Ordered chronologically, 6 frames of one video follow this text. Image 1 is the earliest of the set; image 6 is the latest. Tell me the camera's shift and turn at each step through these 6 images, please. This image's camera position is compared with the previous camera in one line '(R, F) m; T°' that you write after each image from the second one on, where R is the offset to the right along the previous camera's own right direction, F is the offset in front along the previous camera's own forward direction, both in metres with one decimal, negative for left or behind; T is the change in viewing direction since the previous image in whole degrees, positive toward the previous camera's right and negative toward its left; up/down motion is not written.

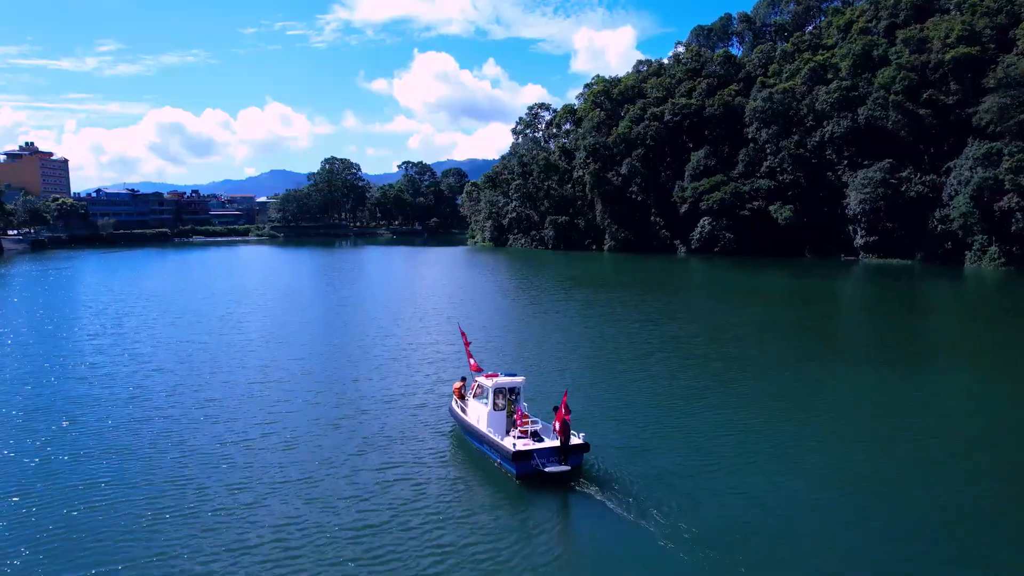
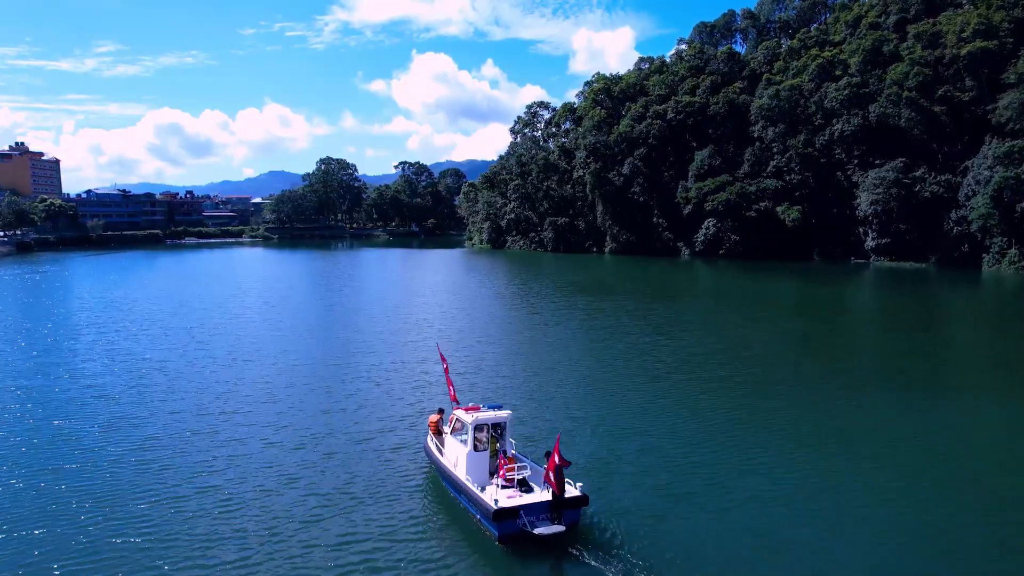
(+0.1, +2.1) m; 0°
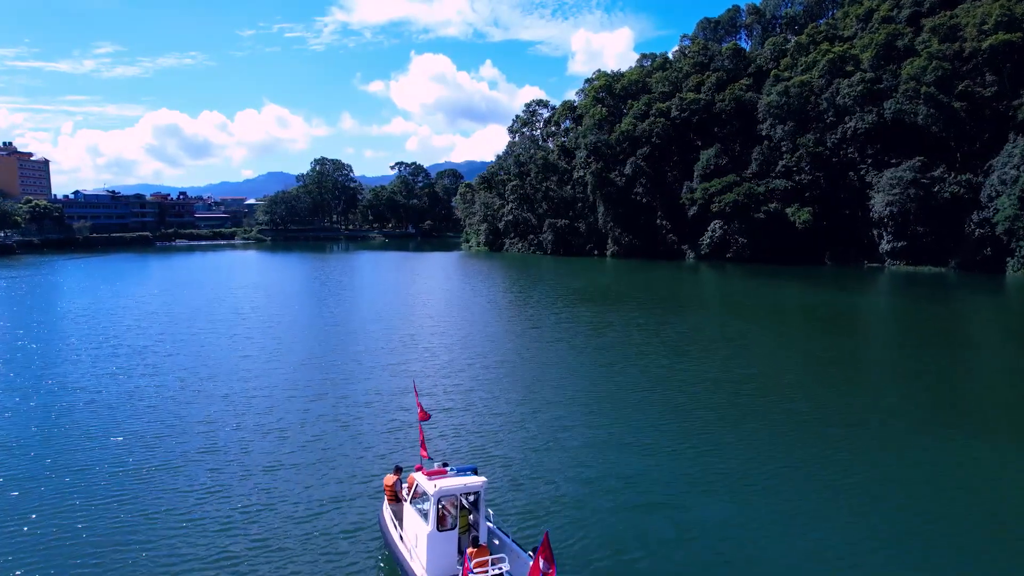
(+0.1, +2.5) m; 0°
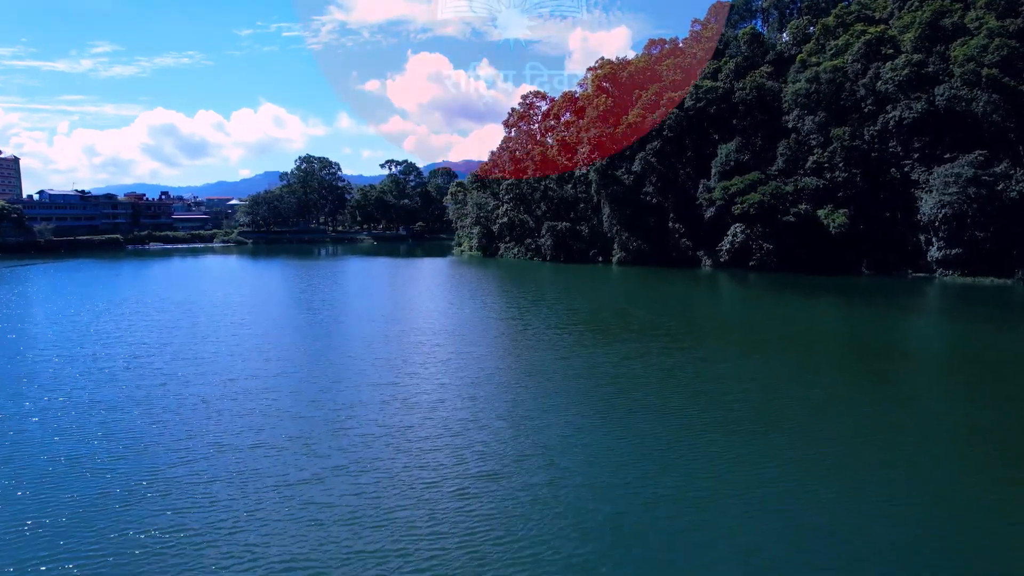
(+0.2, +6.7) m; 0°
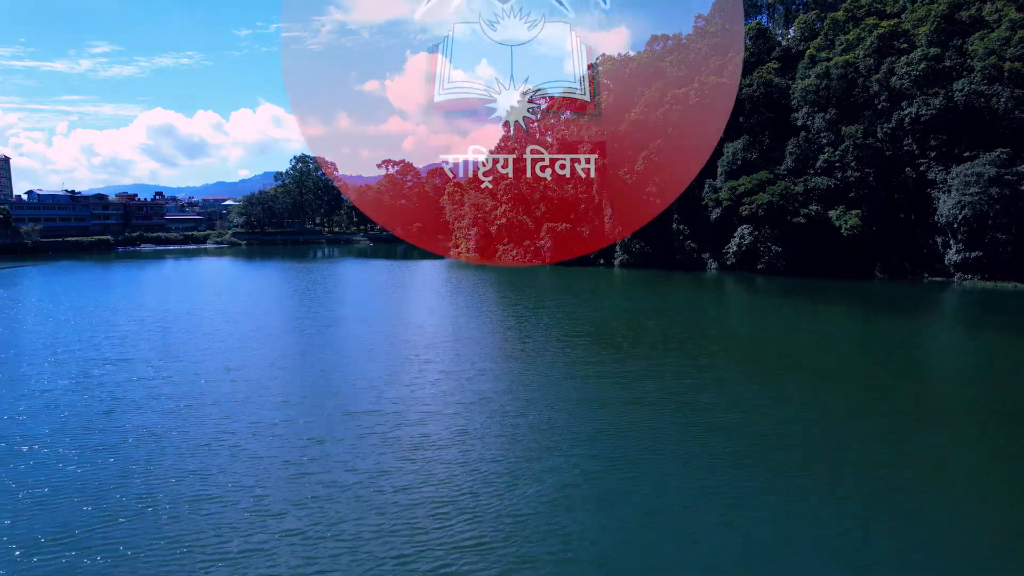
(+0.1, +2.0) m; 0°
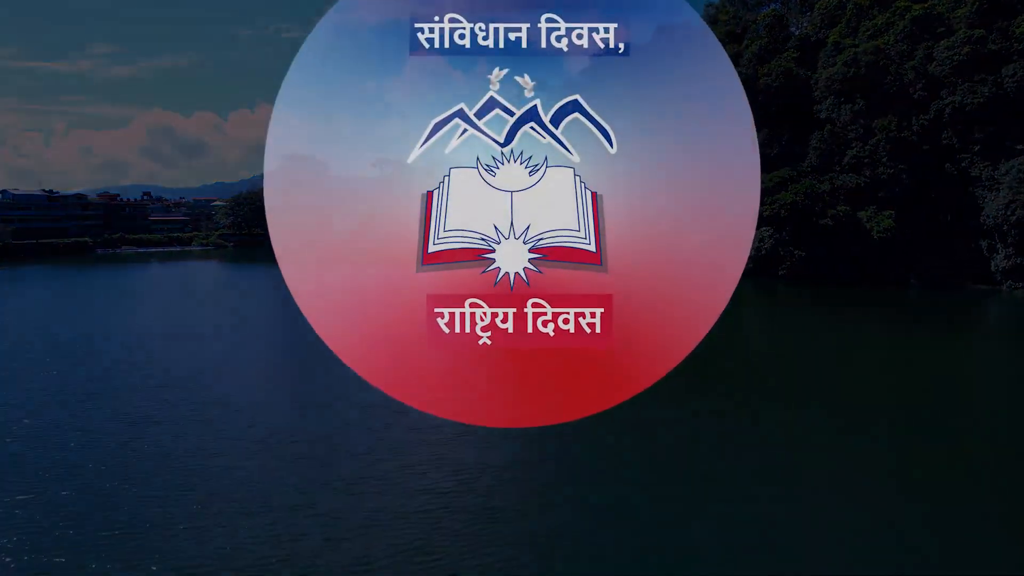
(+0.1, +4.5) m; 0°
